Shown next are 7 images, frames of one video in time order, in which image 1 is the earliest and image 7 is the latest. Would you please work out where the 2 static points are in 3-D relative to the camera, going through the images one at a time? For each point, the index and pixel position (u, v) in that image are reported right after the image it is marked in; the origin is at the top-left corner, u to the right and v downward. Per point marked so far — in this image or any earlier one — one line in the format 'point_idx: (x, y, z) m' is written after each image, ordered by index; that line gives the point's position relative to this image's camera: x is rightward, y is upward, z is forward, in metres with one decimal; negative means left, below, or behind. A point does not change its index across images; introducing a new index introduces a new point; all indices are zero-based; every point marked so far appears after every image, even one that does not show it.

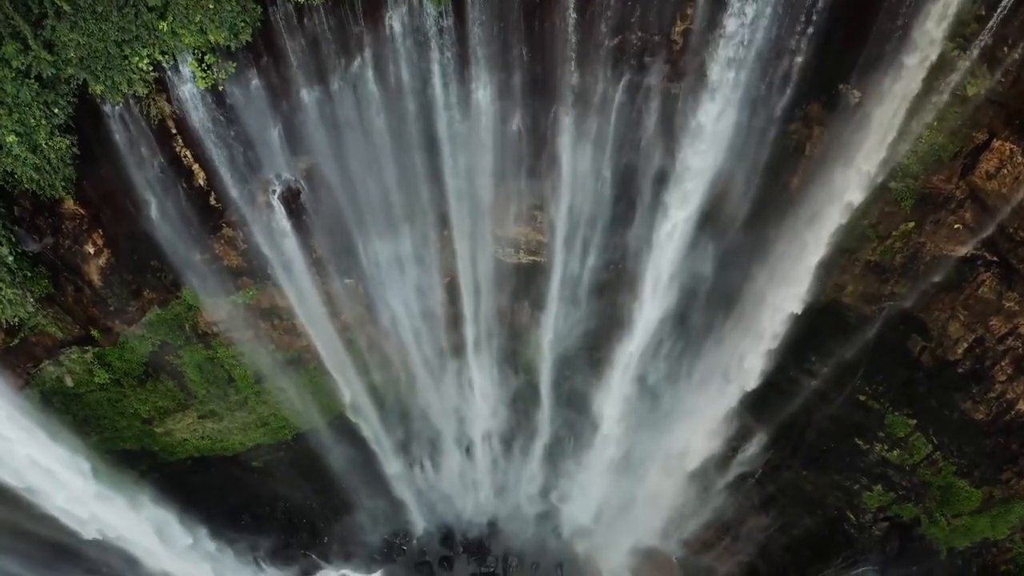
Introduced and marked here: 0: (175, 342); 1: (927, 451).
0: (-5.2, -0.8, +10.4) m
1: (+6.8, -2.7, +11.0) m
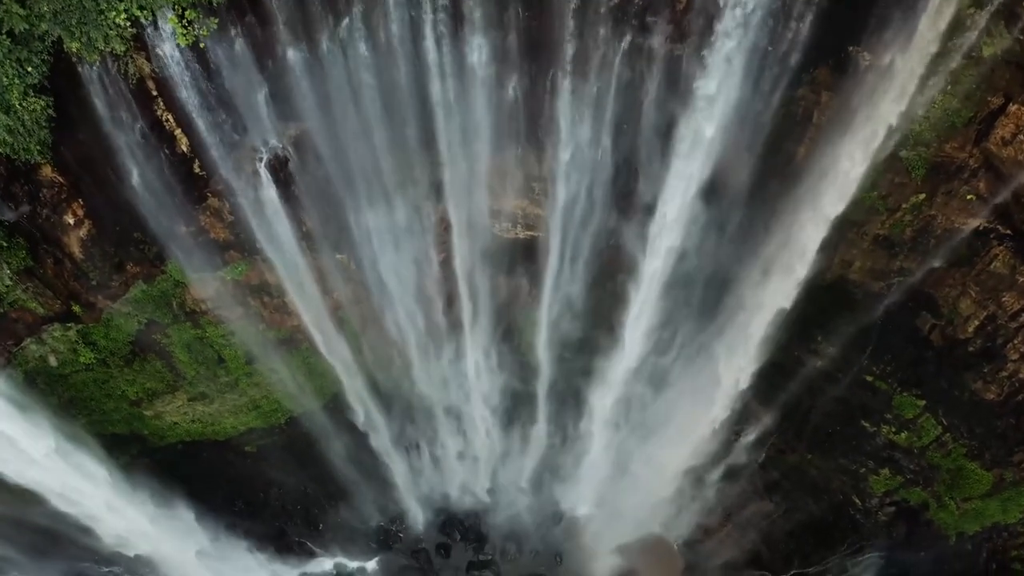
0: (-5.3, -0.5, +10.1) m
1: (+6.7, -2.3, +10.7) m
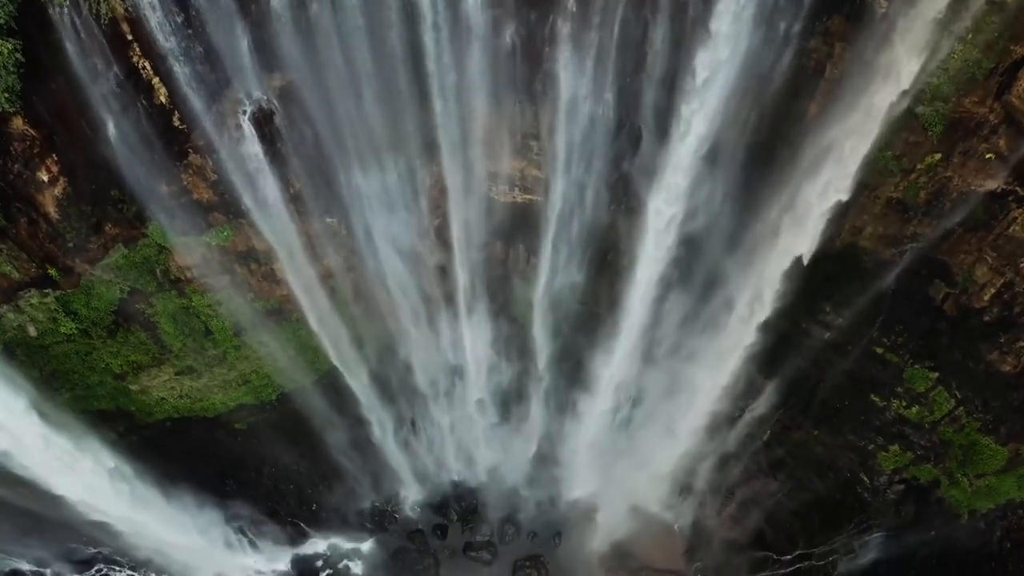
0: (-5.3, 0.0, +9.7) m
1: (+6.7, -1.8, +10.3) m
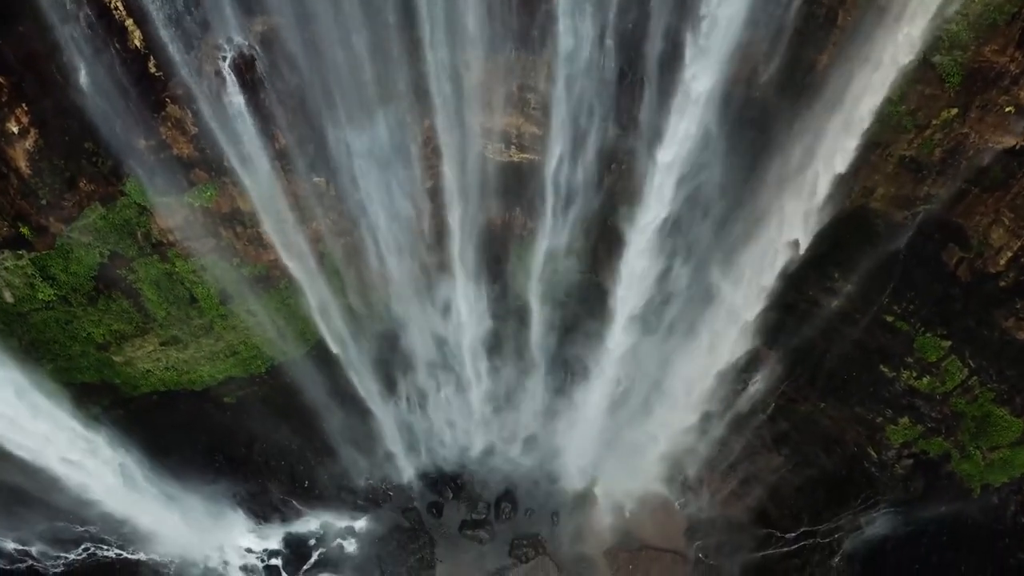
0: (-5.4, +0.5, +9.3) m
1: (+6.7, -1.3, +9.9) m
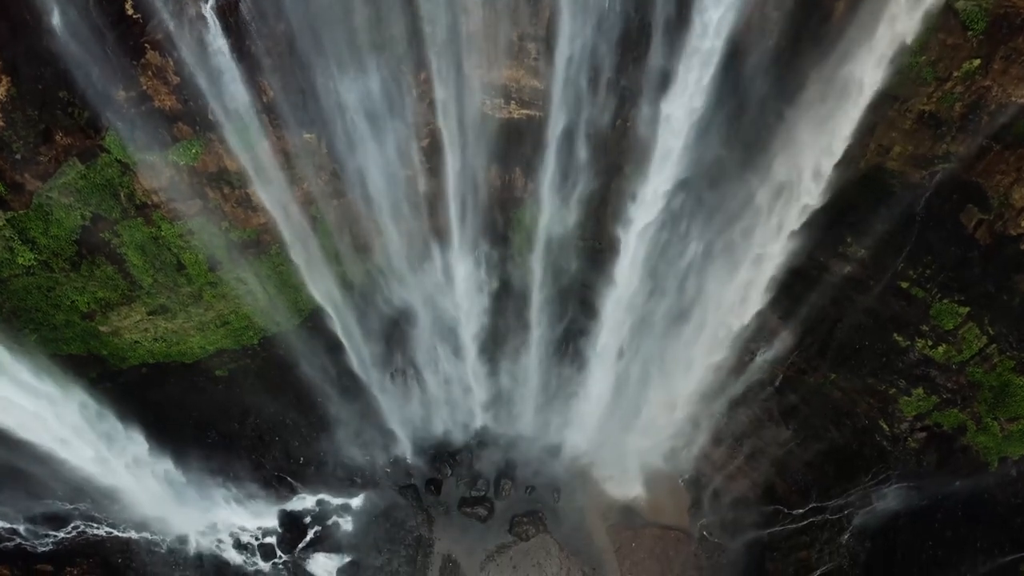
0: (-5.4, +1.0, +8.9) m
1: (+6.7, -0.8, +9.5) m
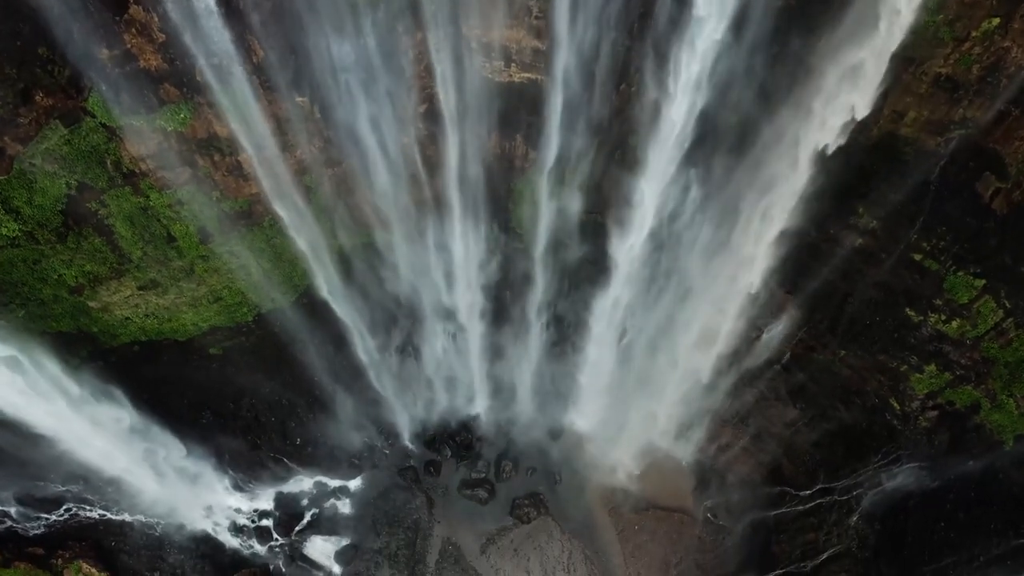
0: (-5.4, +1.3, +8.6) m
1: (+6.7, -0.4, +9.2) m
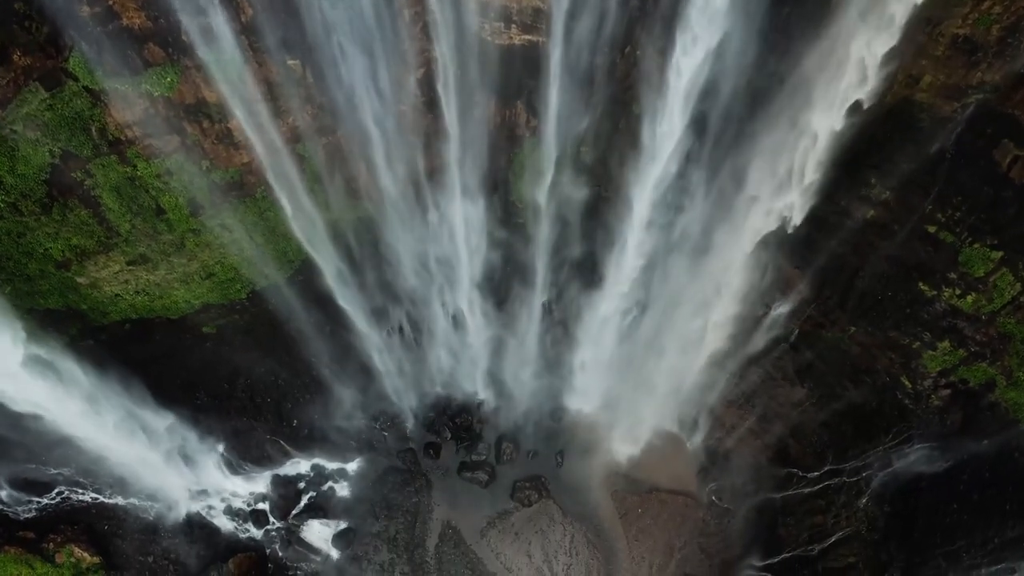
0: (-5.4, +1.7, +8.3) m
1: (+6.7, 0.0, +8.9) m
